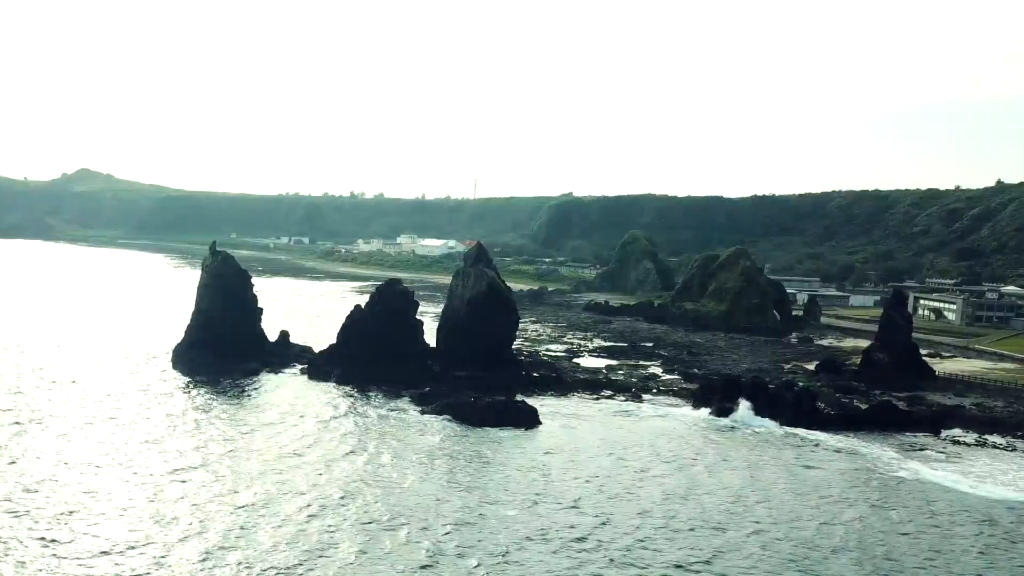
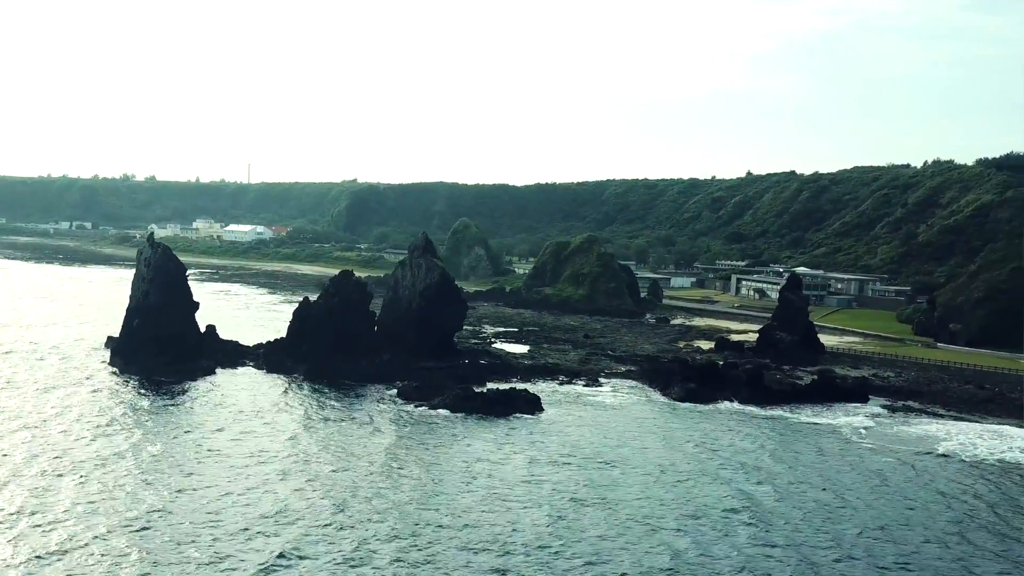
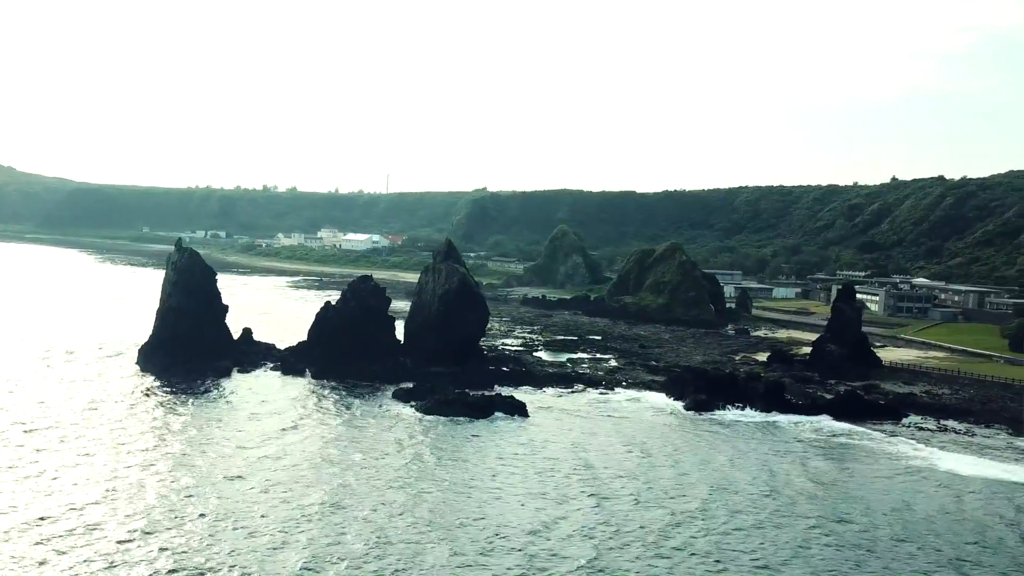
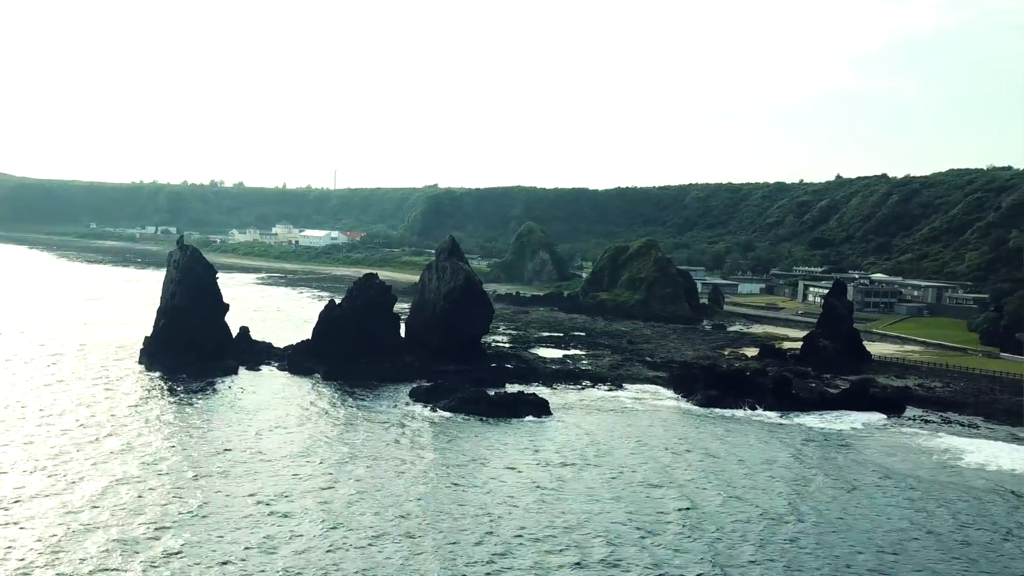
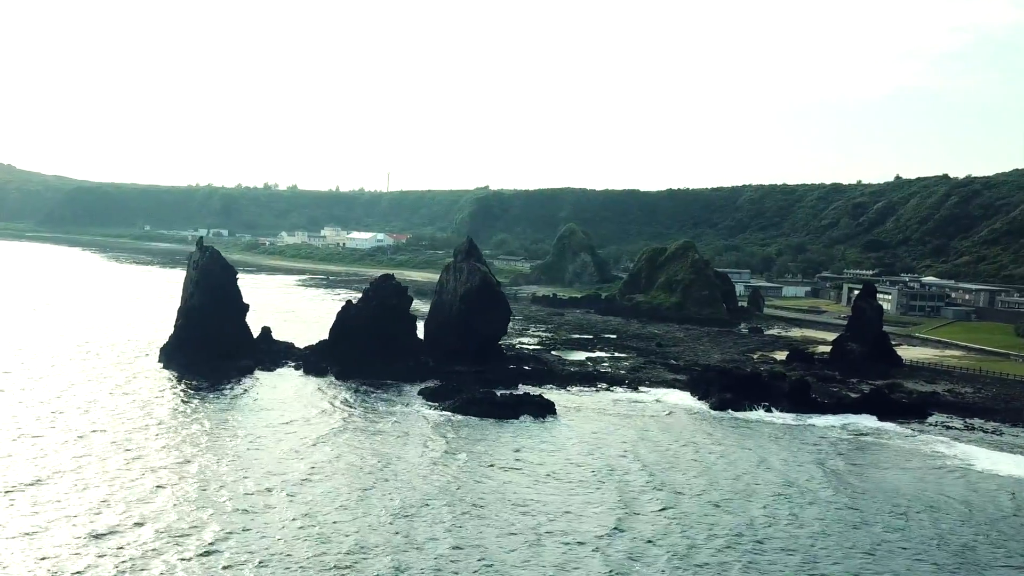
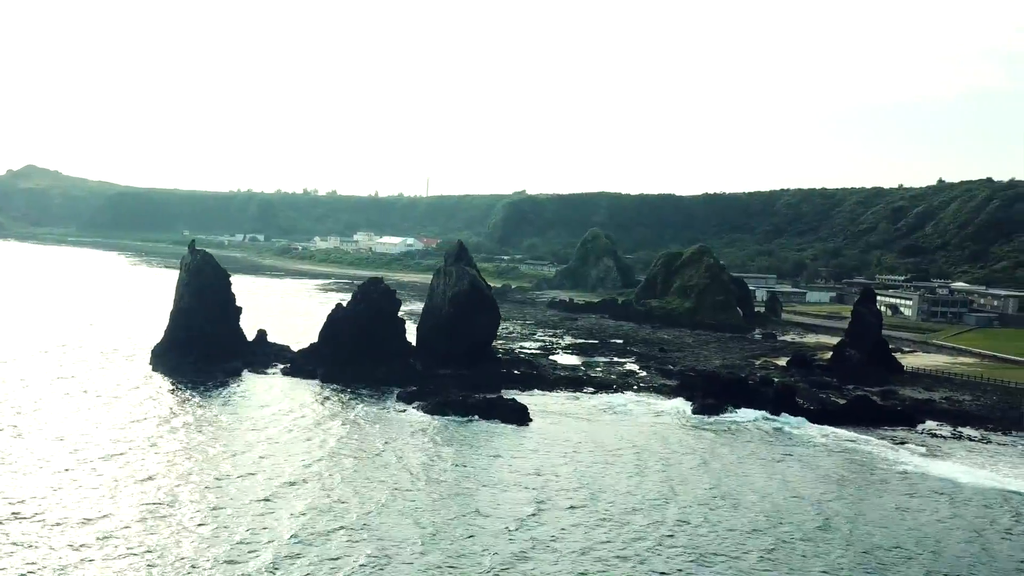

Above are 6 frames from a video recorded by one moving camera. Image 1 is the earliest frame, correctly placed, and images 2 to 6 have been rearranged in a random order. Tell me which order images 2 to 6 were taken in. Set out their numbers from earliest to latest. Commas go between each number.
6, 3, 5, 4, 2
